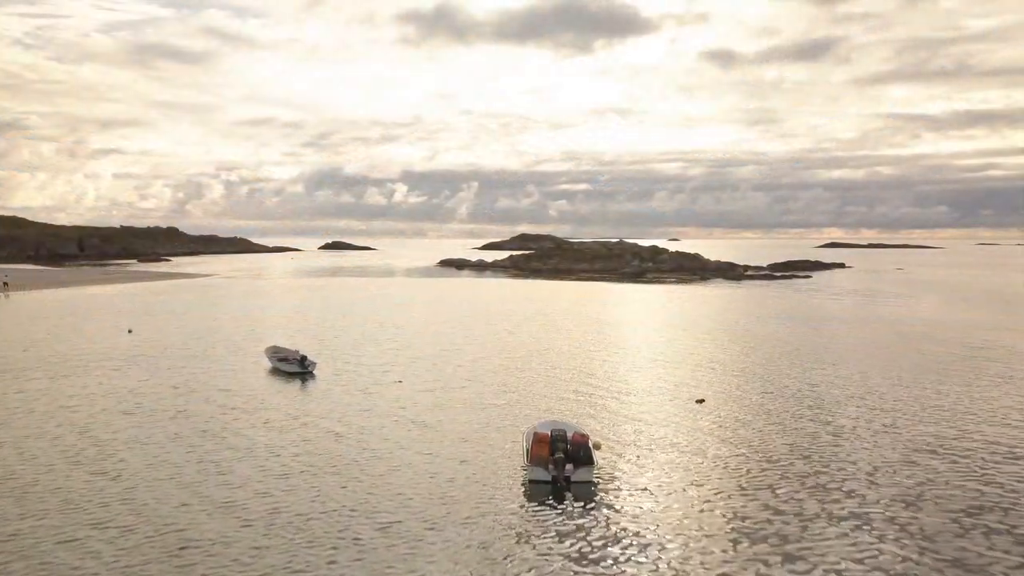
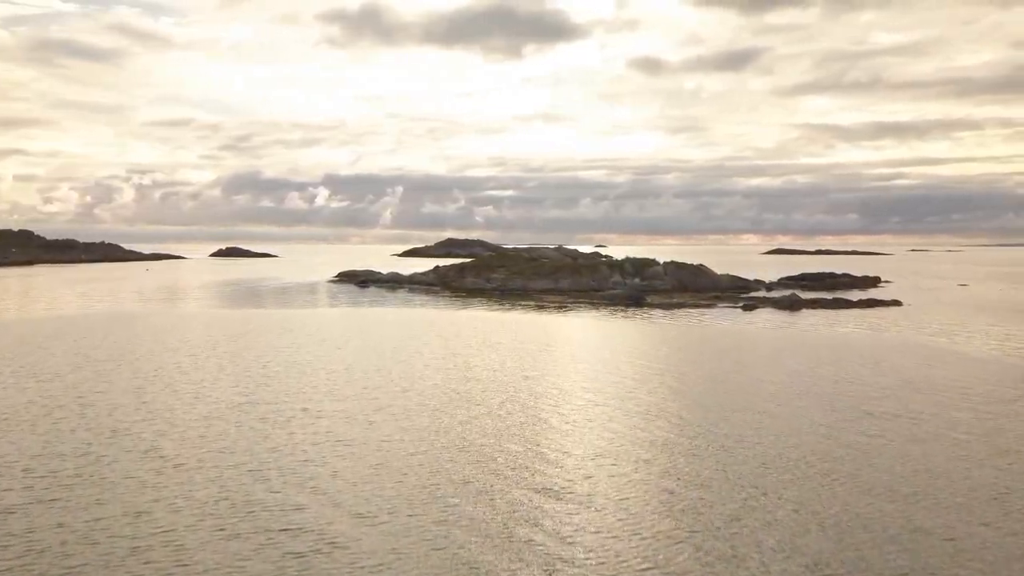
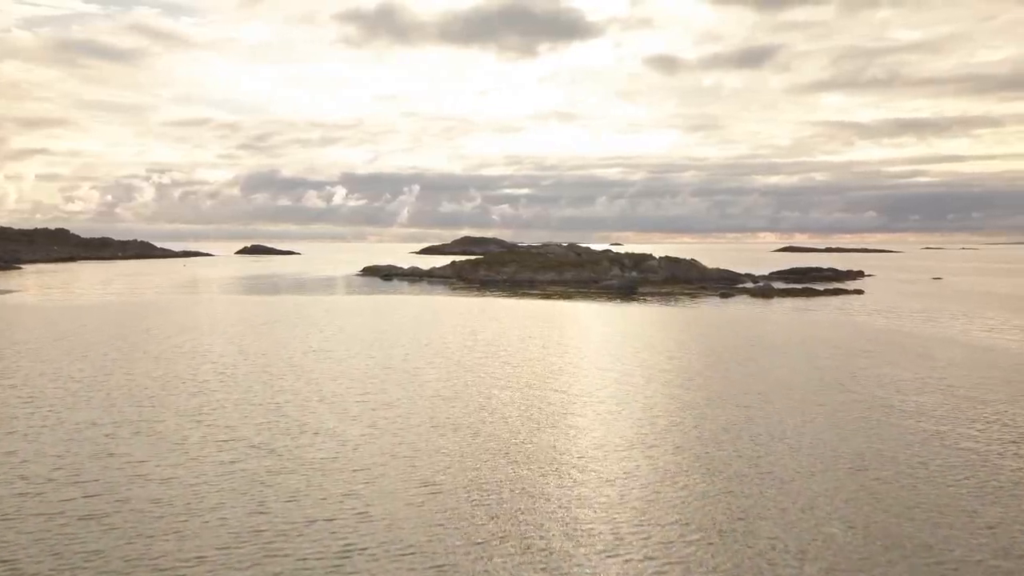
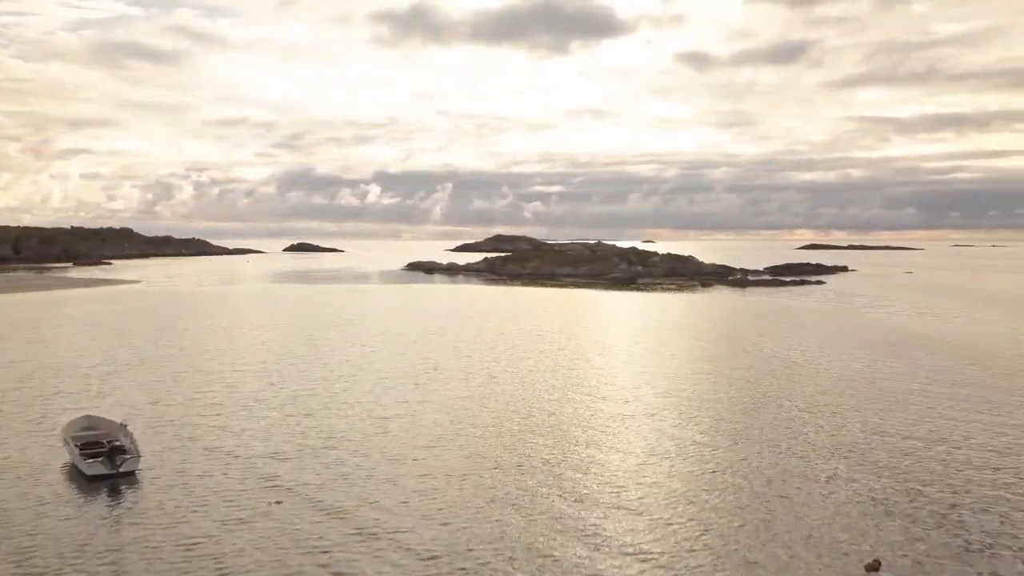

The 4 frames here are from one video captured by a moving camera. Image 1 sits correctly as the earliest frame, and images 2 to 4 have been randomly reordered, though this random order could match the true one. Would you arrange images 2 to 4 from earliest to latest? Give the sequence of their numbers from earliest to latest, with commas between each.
4, 3, 2
